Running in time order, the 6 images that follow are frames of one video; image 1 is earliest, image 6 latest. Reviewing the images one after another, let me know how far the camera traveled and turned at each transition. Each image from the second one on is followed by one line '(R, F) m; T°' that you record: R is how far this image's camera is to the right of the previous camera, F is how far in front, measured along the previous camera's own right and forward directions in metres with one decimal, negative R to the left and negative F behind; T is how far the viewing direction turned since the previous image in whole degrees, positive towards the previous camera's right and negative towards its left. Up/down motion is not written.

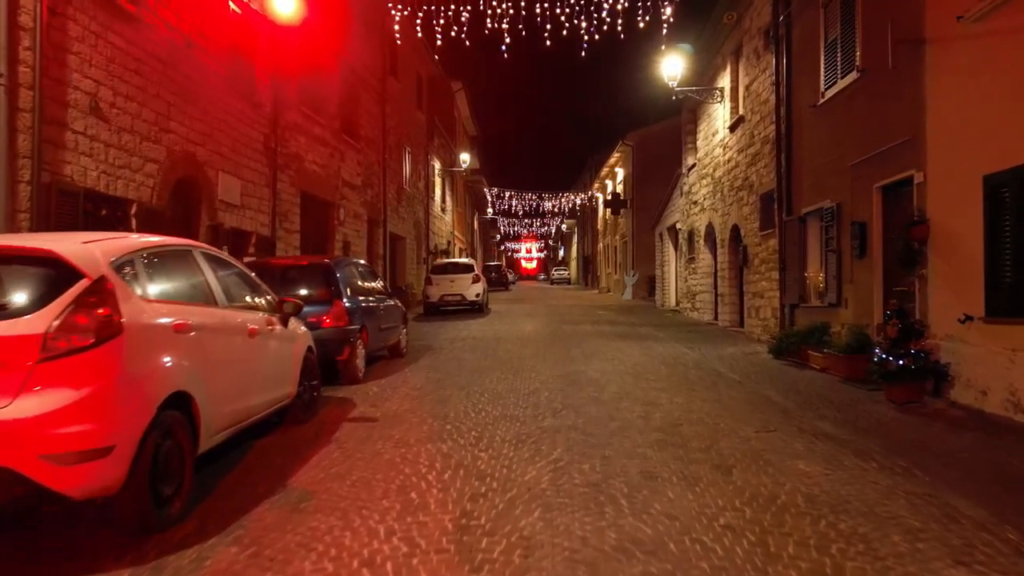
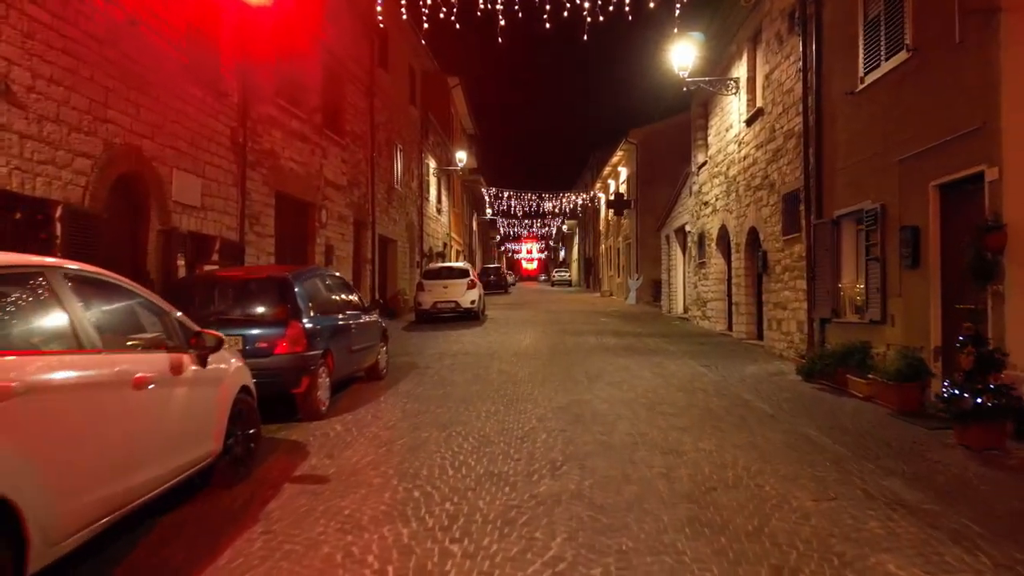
(+0.1, +1.2) m; 0°
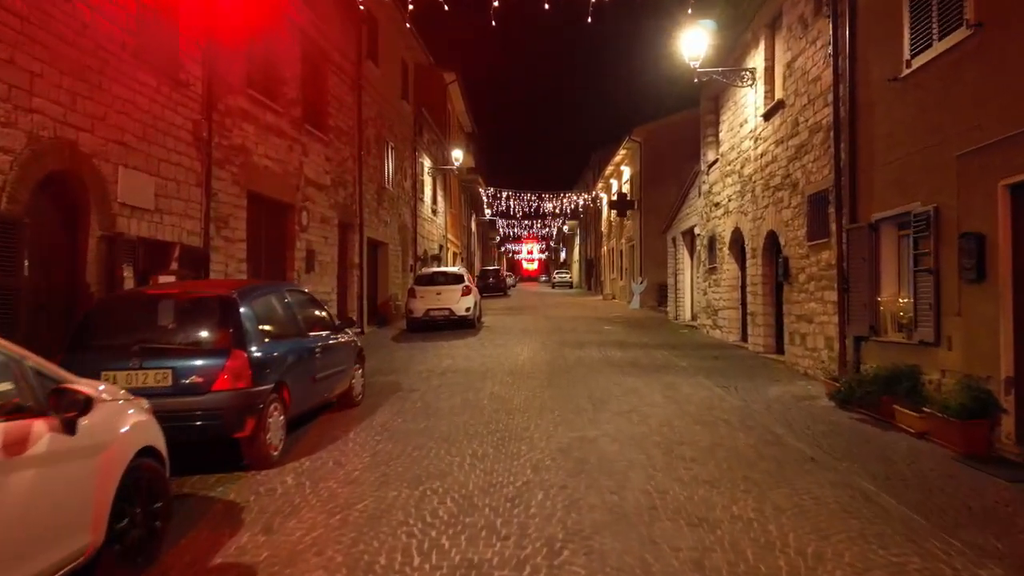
(+0.1, +1.1) m; 0°
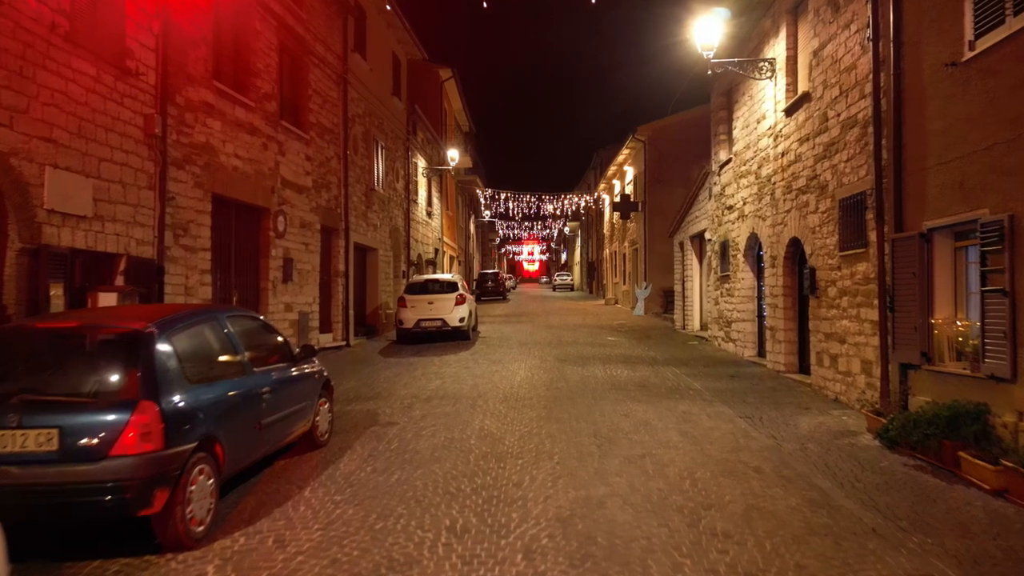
(+0.1, +1.2) m; 0°
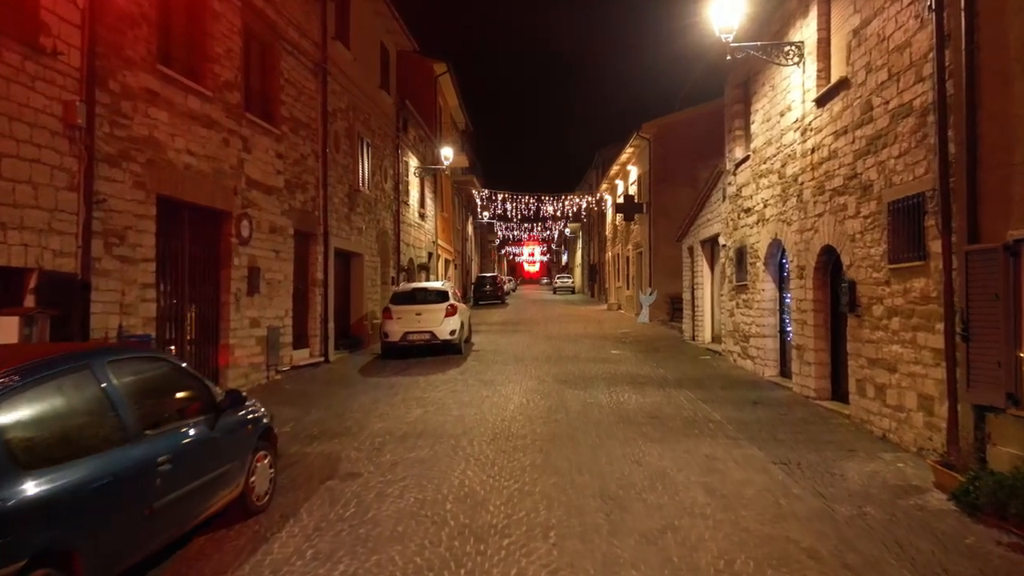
(+0.2, +1.4) m; 0°
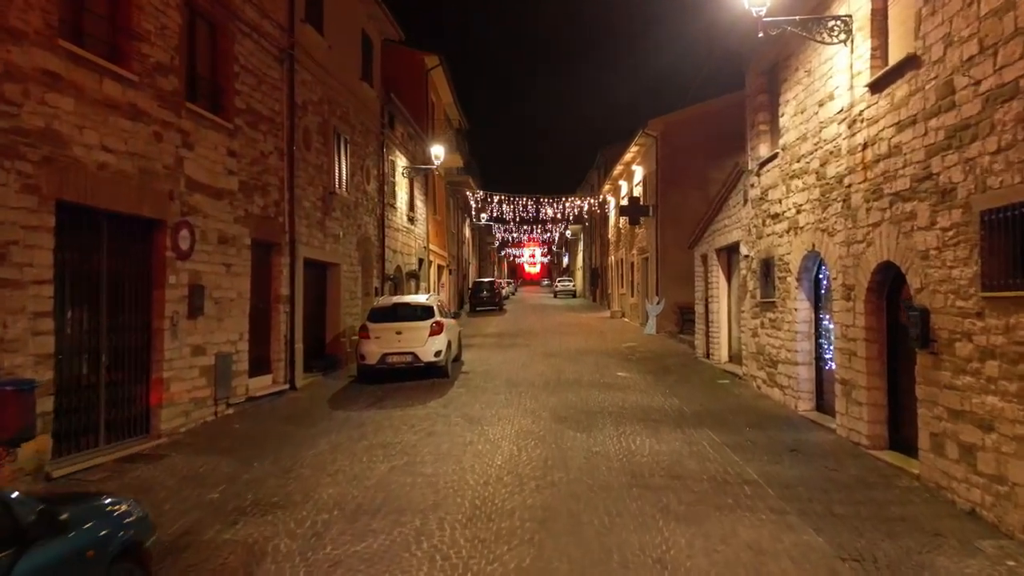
(+0.2, +1.7) m; 0°
